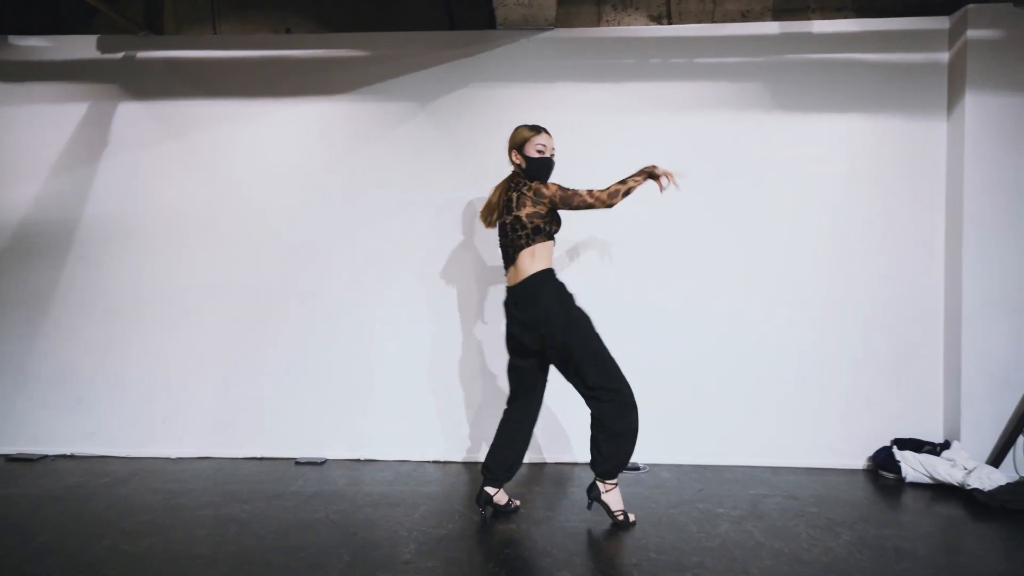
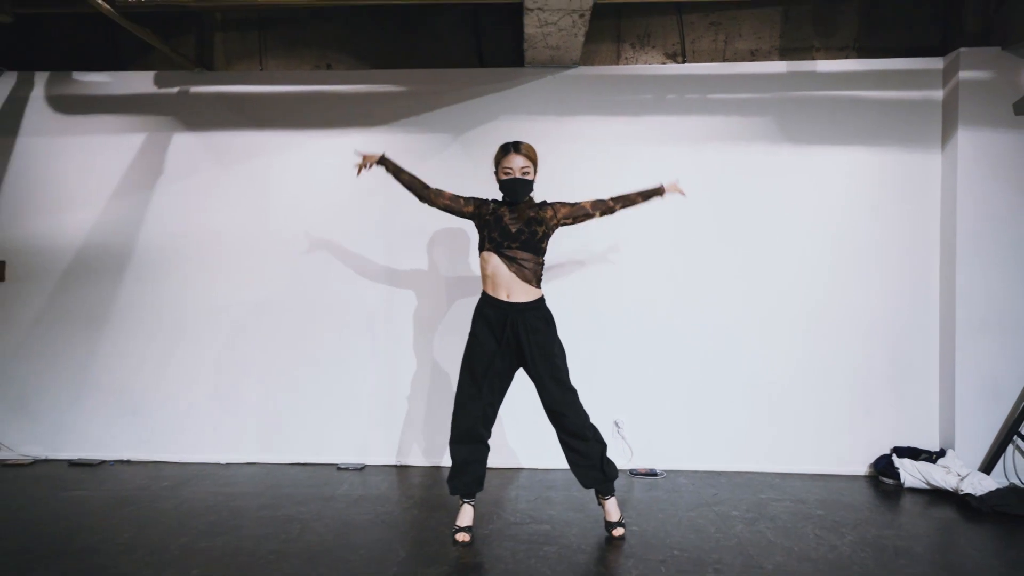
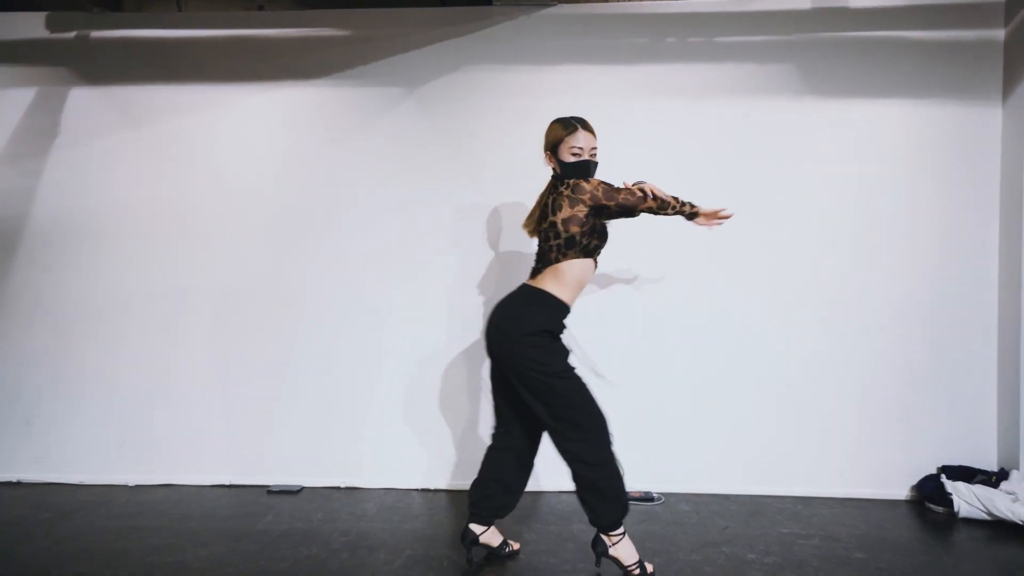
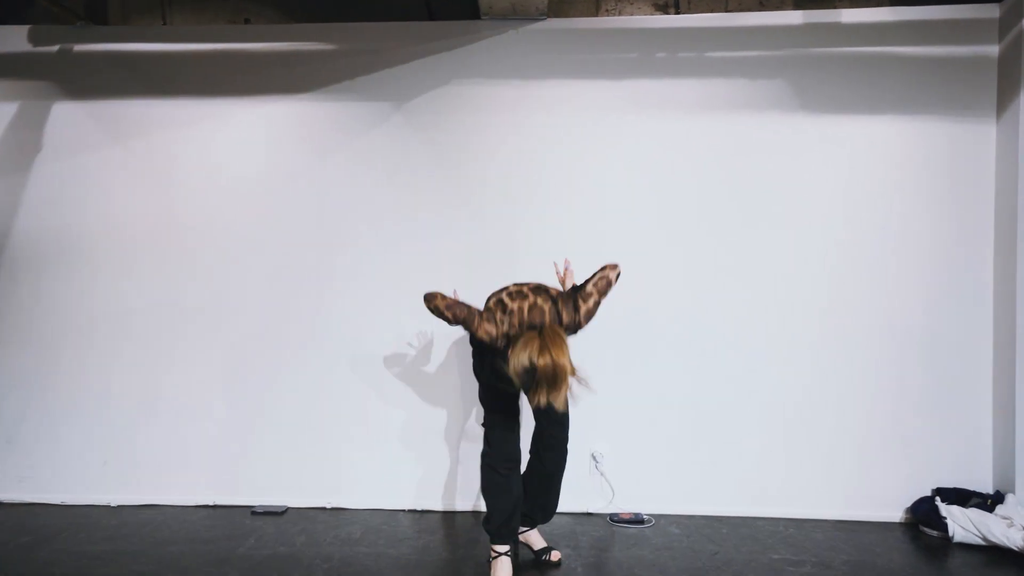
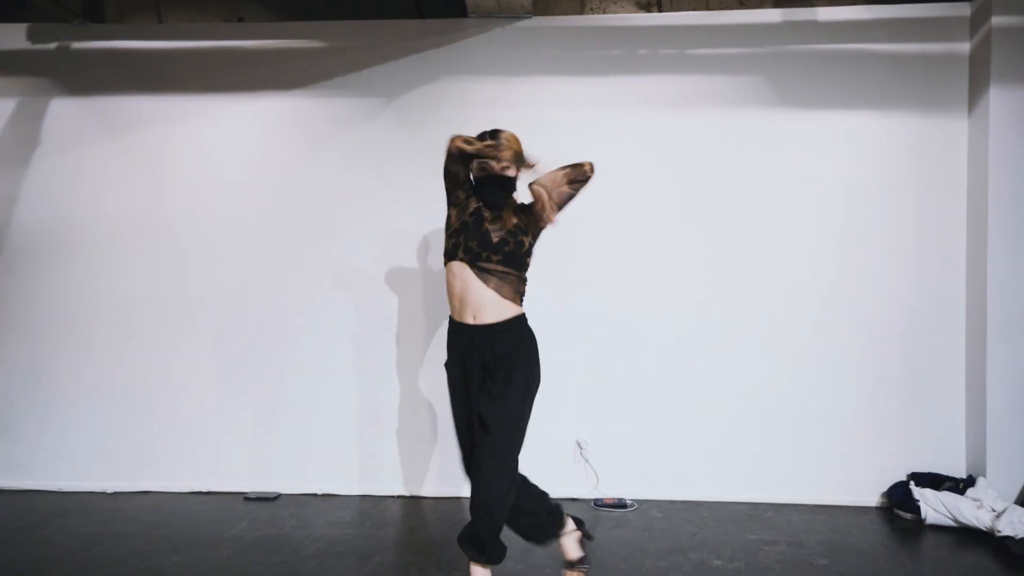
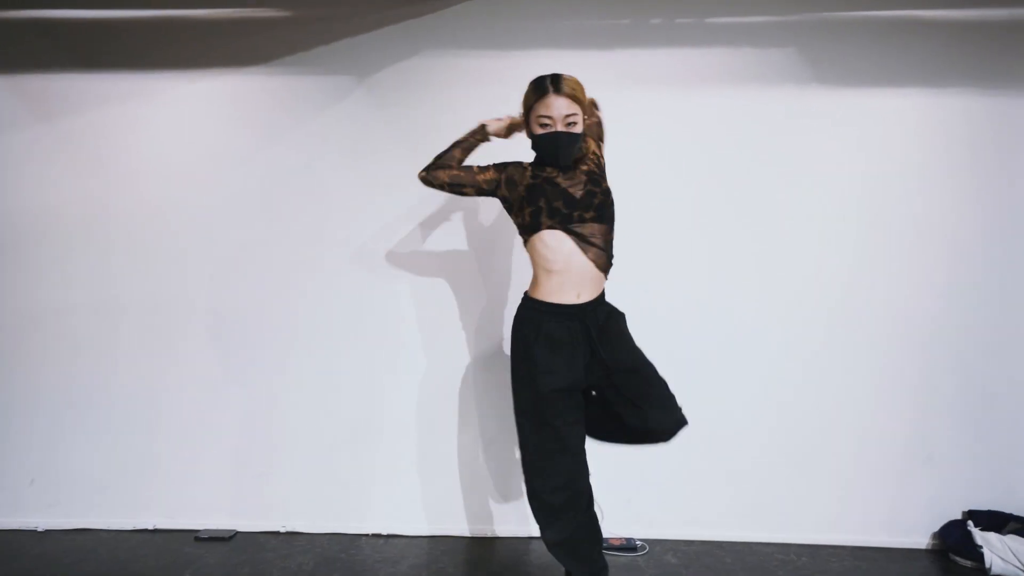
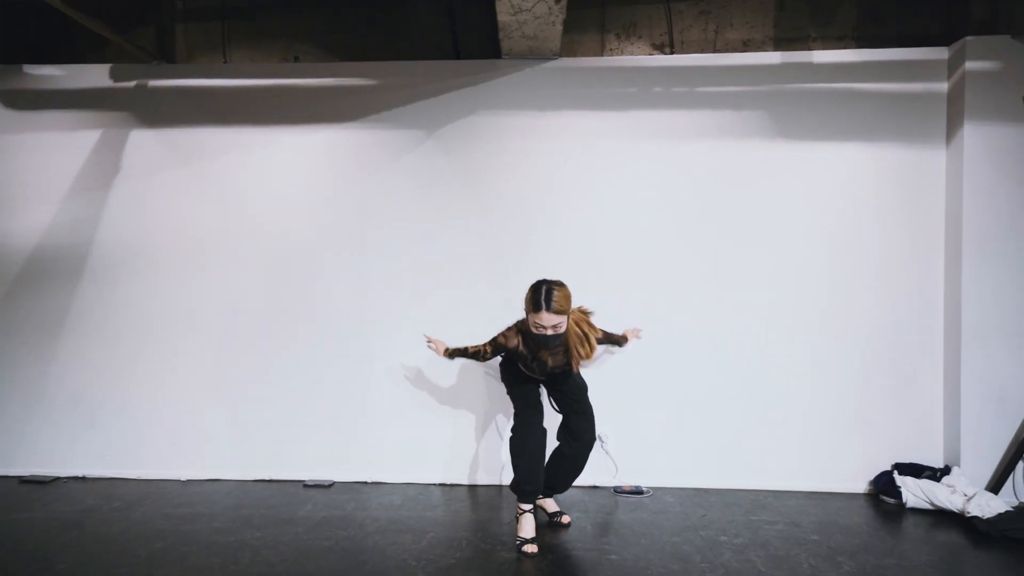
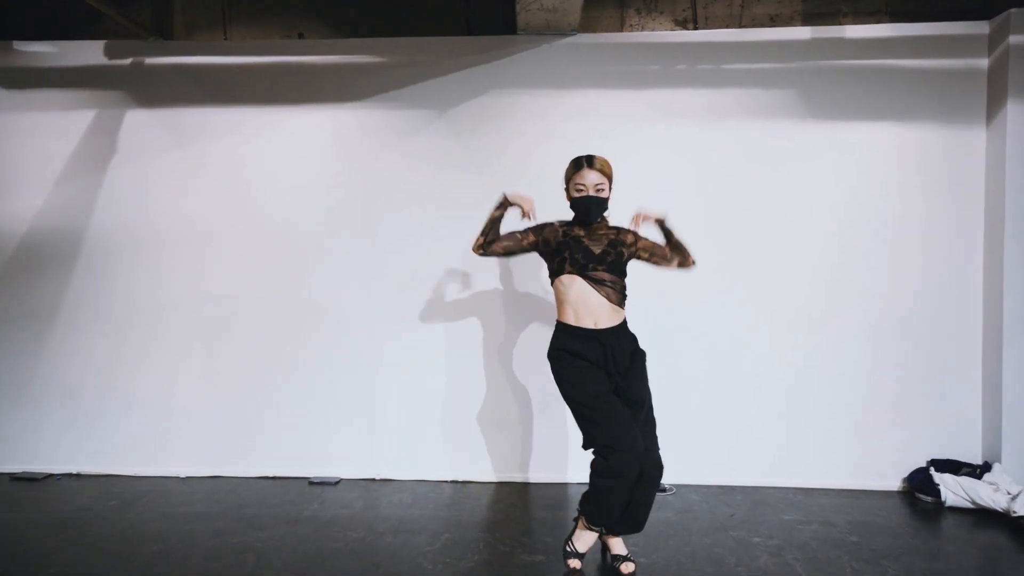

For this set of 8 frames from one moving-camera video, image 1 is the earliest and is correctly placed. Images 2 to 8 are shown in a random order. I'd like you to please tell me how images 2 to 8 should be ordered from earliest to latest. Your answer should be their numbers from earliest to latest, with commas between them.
3, 6, 5, 2, 8, 4, 7
